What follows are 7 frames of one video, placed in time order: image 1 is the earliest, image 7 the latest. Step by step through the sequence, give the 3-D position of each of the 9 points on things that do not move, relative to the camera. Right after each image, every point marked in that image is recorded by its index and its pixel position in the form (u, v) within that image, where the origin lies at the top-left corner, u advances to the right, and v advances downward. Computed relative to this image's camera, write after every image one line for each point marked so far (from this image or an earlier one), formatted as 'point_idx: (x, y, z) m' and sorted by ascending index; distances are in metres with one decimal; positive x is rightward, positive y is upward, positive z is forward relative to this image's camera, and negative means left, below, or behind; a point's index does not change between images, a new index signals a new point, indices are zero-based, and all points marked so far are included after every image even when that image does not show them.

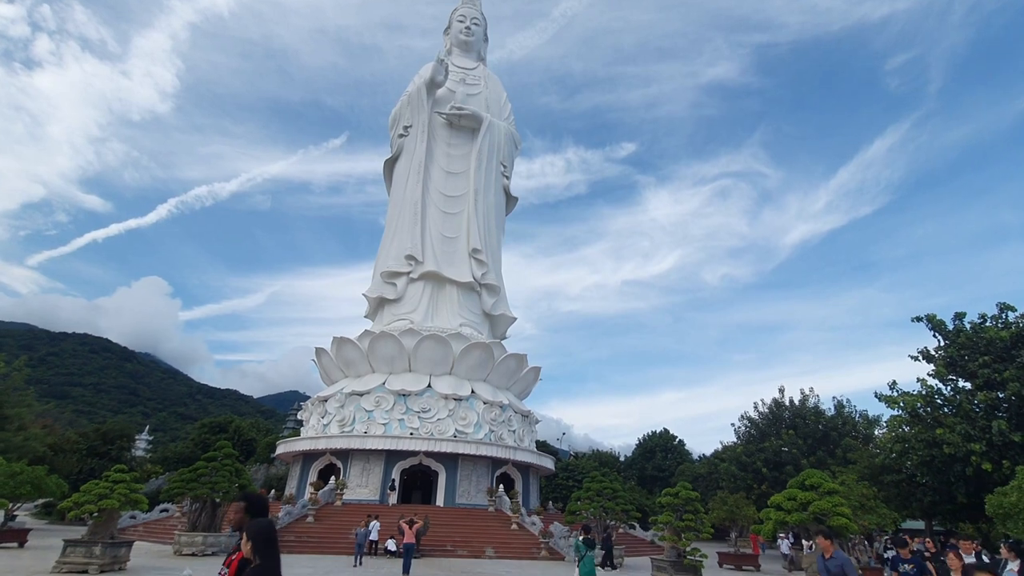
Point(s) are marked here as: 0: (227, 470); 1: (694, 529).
0: (-8.3, -5.3, +18.2) m
1: (+3.7, -4.9, +12.5) m
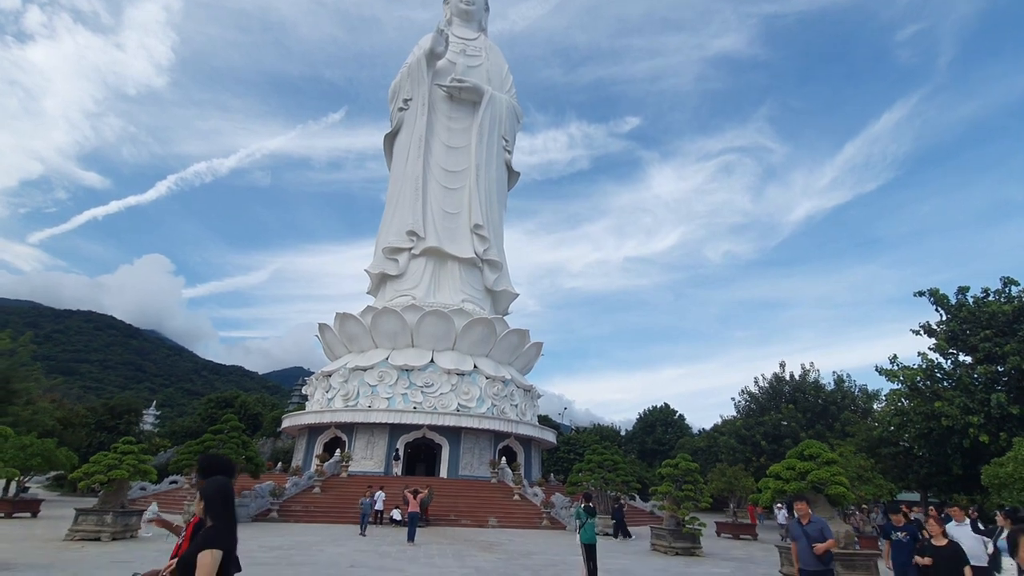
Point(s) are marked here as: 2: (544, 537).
0: (-8.2, -4.6, +18.5) m
1: (+3.8, -4.4, +12.7) m
2: (+0.9, -6.5, +16.2) m
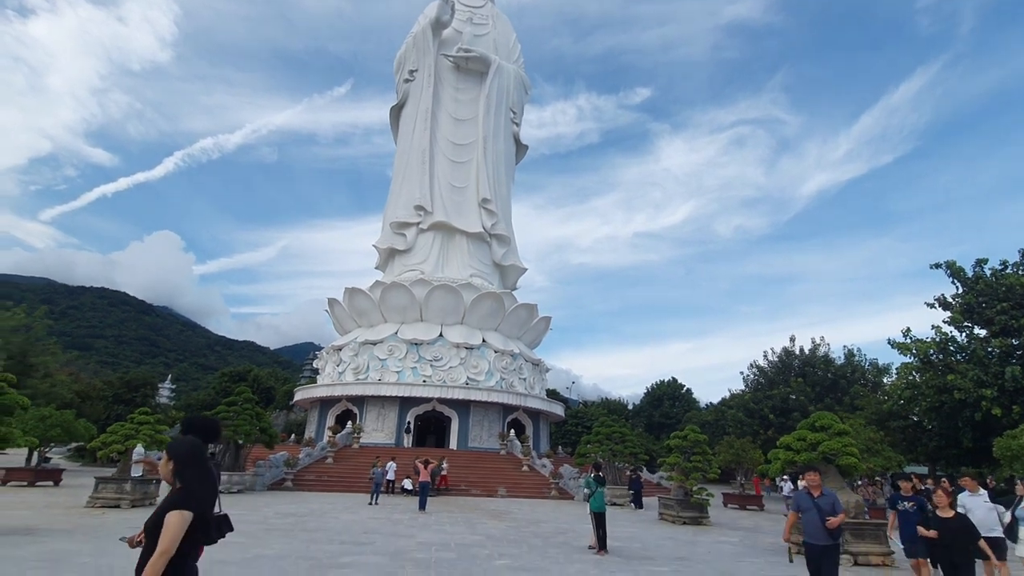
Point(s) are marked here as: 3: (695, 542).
0: (-8.0, -3.8, +18.8) m
1: (+4.0, -3.8, +12.9) m
2: (+1.1, -5.8, +16.5) m
3: (+2.9, -4.0, +9.7) m
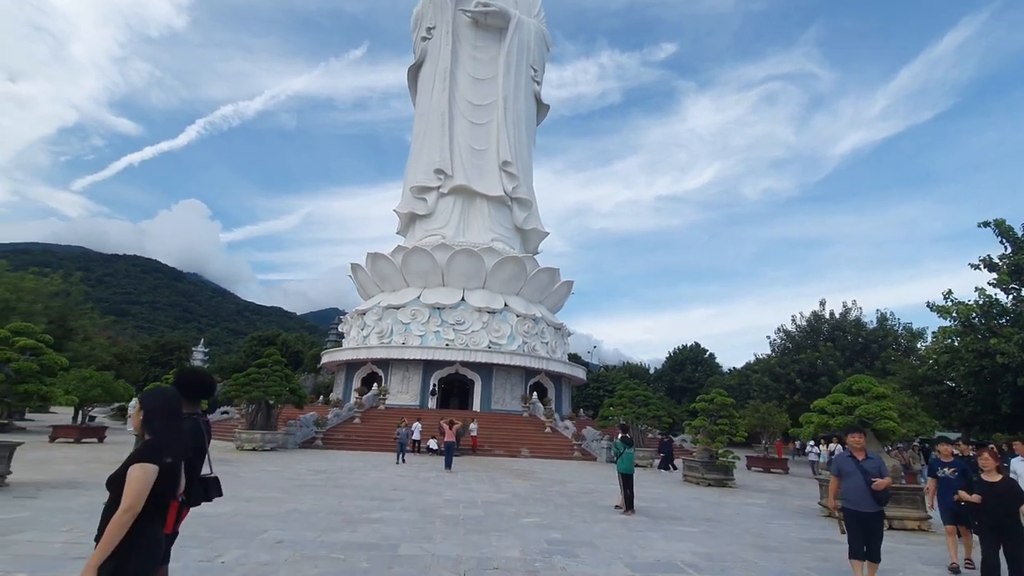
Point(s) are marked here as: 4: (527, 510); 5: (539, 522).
0: (-7.3, -2.7, +19.2) m
1: (+4.5, -3.0, +12.8) m
2: (+1.7, -4.8, +16.6) m
3: (+3.3, -3.4, +9.7) m
4: (+0.2, -2.9, +8.0) m
5: (+0.3, -2.6, +6.9) m
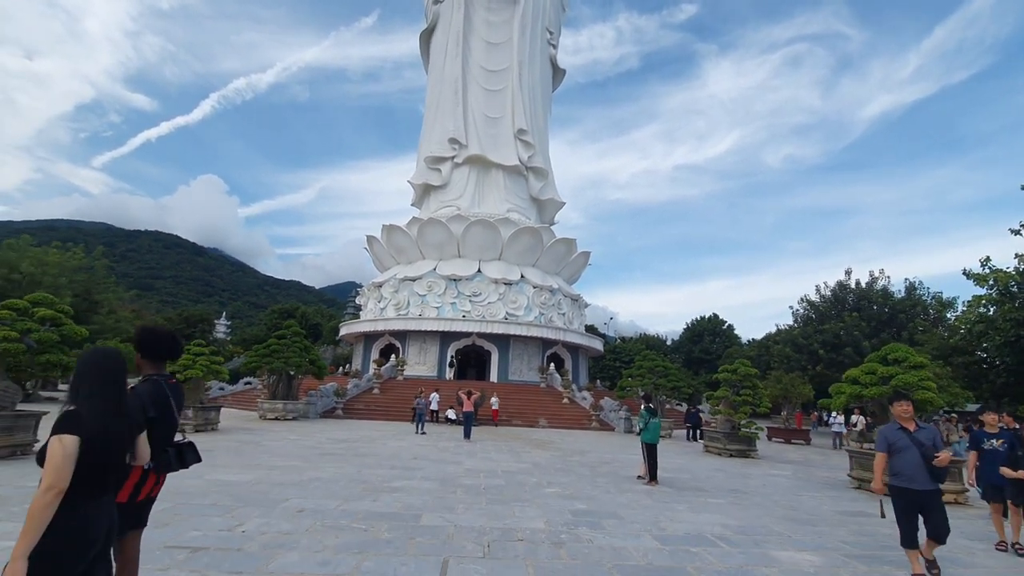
0: (-6.7, -1.8, +19.2) m
1: (+4.8, -2.3, +12.6) m
2: (+2.2, -4.0, +16.6) m
3: (+3.6, -2.9, +9.5) m
4: (+0.5, -2.4, +7.8) m
5: (+0.6, -2.3, +6.8) m
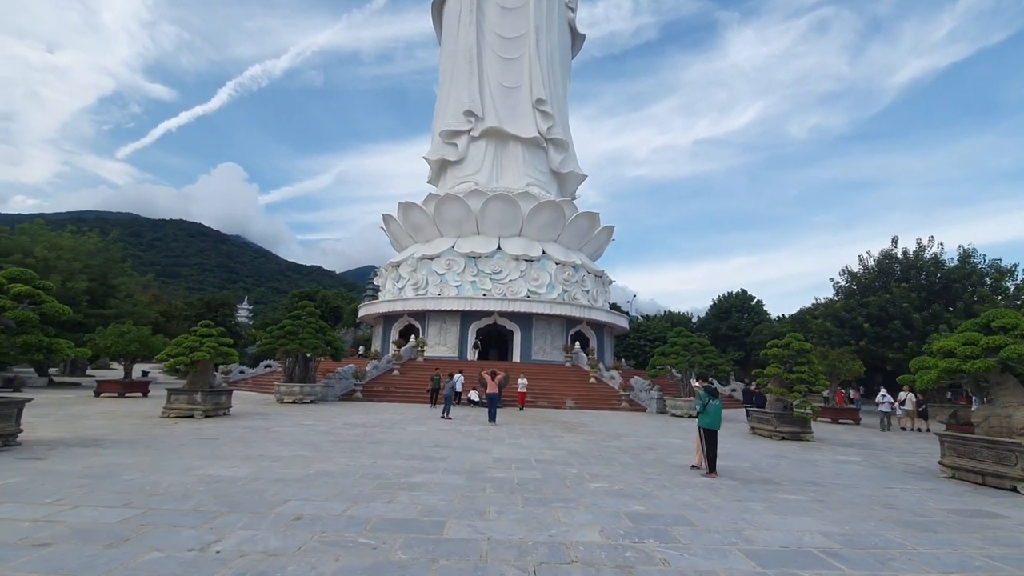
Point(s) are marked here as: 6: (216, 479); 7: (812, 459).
0: (-6.0, -1.2, +18.4) m
1: (+5.4, -1.7, +11.4) m
2: (+2.9, -3.3, +15.5) m
3: (+4.1, -2.3, +8.4) m
4: (+0.9, -2.0, +6.8) m
5: (+0.9, -1.9, +5.8) m
6: (-2.7, -1.8, +5.7) m
7: (+4.2, -2.4, +8.8) m
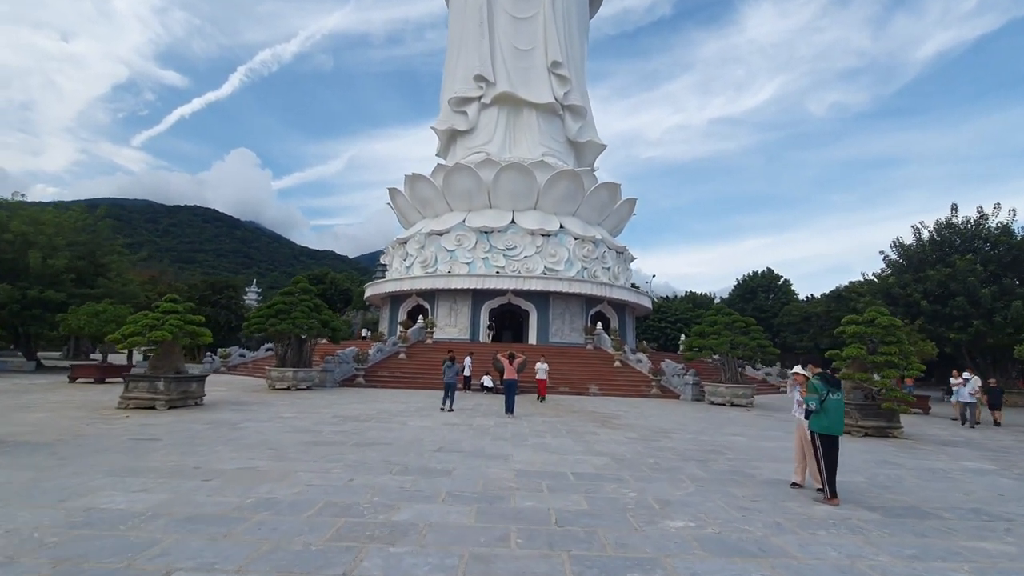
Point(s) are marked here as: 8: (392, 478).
0: (-5.5, -0.5, +16.4) m
1: (+5.7, -1.1, +9.3) m
2: (+3.3, -2.6, +13.4) m
3: (+4.3, -1.9, +6.3) m
4: (+1.1, -1.6, +4.8) m
5: (+1.1, -1.5, +3.7) m
6: (-2.5, -1.4, +3.7) m
7: (+4.5, -1.9, +6.7) m
8: (-1.0, -1.6, +5.1) m
